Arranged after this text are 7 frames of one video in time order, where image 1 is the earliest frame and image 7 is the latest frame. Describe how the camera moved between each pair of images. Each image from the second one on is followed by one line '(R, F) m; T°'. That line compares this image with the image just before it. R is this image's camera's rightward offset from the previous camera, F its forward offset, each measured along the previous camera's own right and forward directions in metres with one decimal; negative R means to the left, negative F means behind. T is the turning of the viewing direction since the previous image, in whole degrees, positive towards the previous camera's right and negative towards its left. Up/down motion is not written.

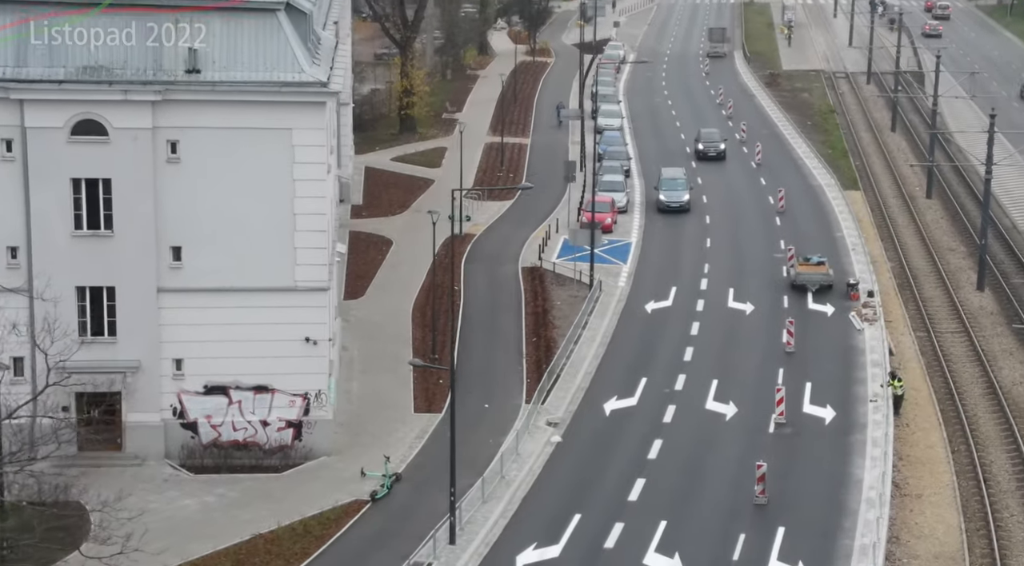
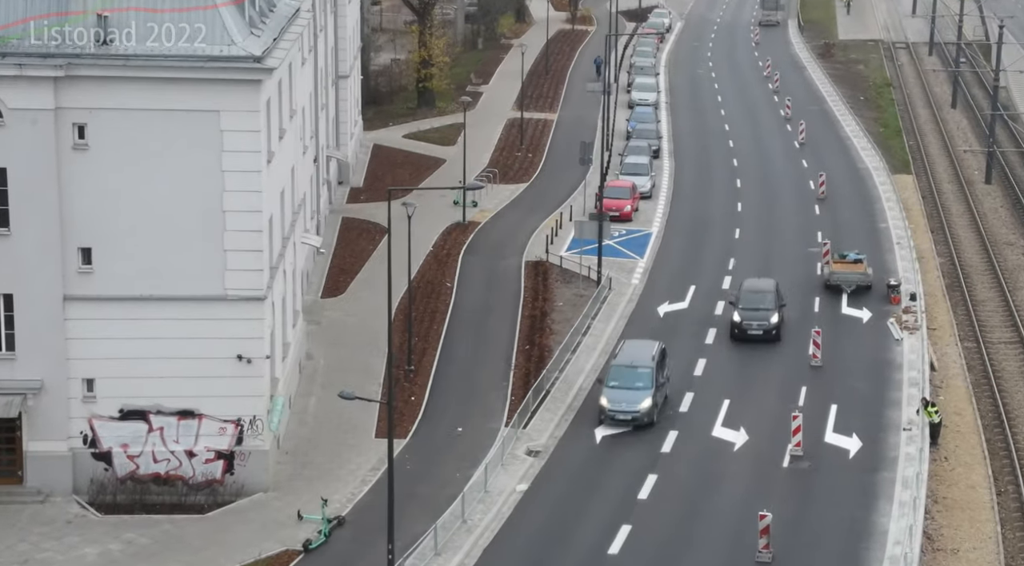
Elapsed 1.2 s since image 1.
(+2.1, +6.8) m; -2°
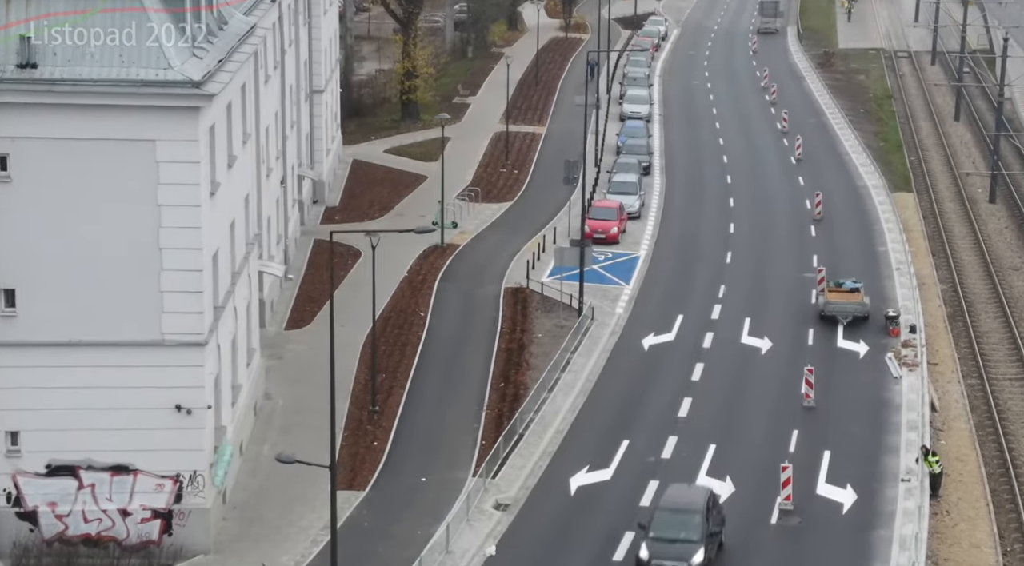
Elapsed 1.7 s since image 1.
(+0.8, +3.2) m; 0°
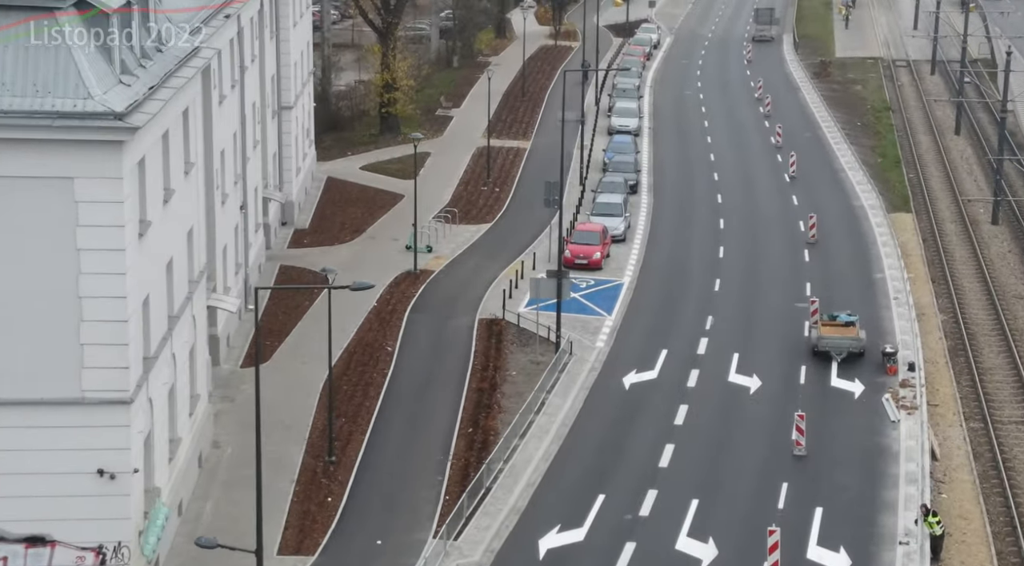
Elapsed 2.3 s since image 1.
(+0.7, +3.4) m; 0°
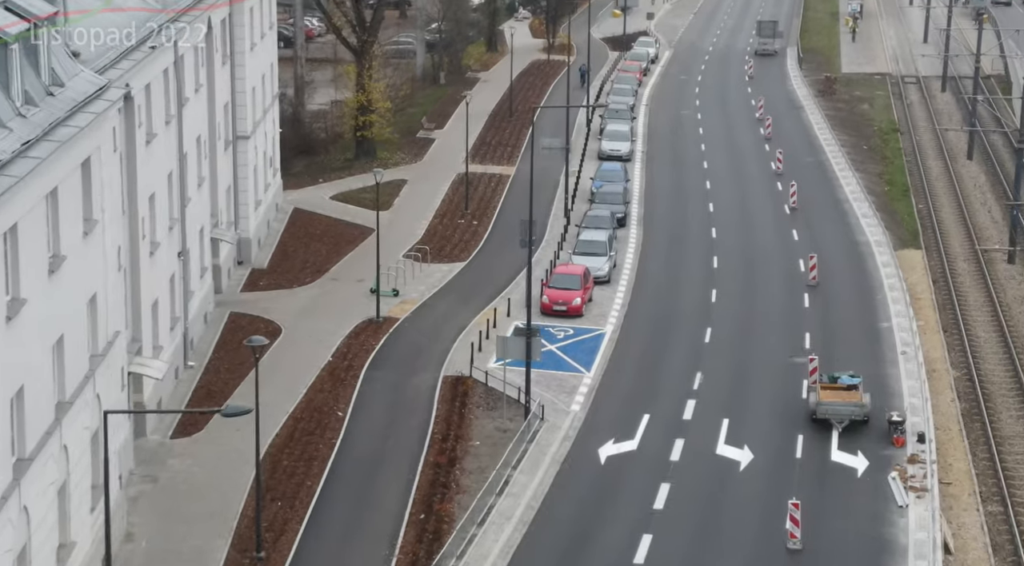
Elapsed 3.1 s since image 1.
(+1.1, +5.3) m; 0°
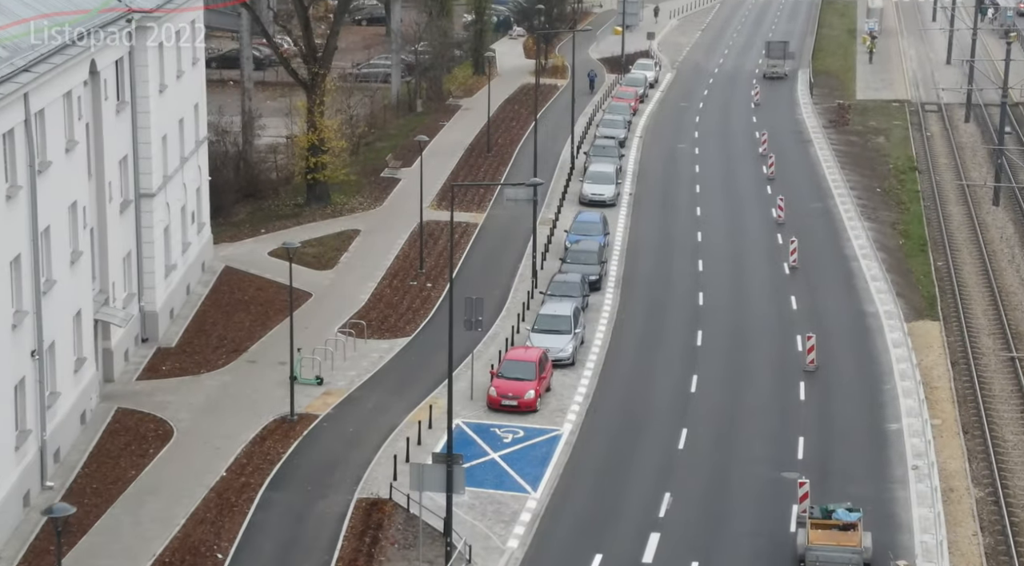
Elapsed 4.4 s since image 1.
(+2.2, +8.8) m; -1°
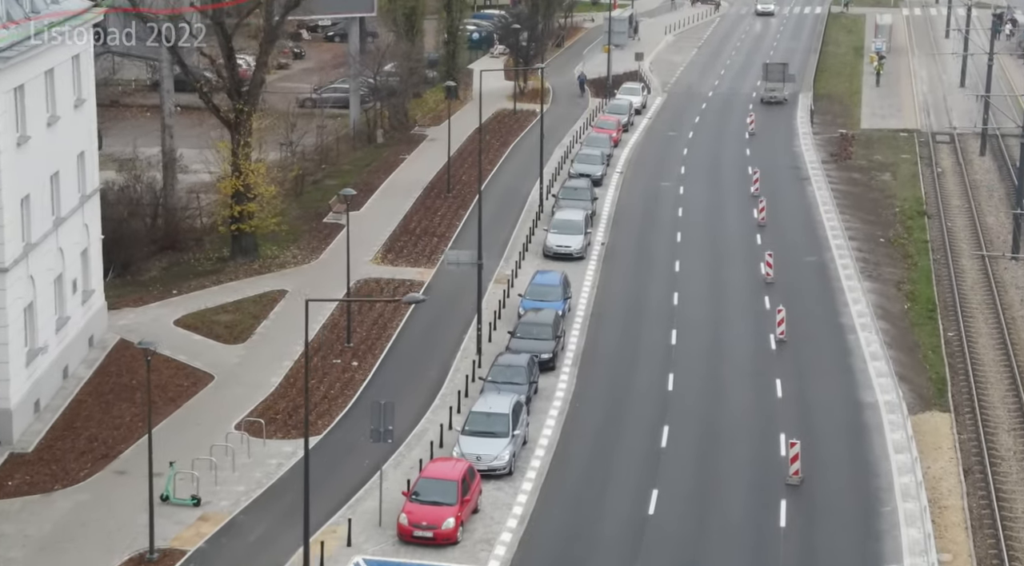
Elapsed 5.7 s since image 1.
(+2.1, +8.9) m; 0°
